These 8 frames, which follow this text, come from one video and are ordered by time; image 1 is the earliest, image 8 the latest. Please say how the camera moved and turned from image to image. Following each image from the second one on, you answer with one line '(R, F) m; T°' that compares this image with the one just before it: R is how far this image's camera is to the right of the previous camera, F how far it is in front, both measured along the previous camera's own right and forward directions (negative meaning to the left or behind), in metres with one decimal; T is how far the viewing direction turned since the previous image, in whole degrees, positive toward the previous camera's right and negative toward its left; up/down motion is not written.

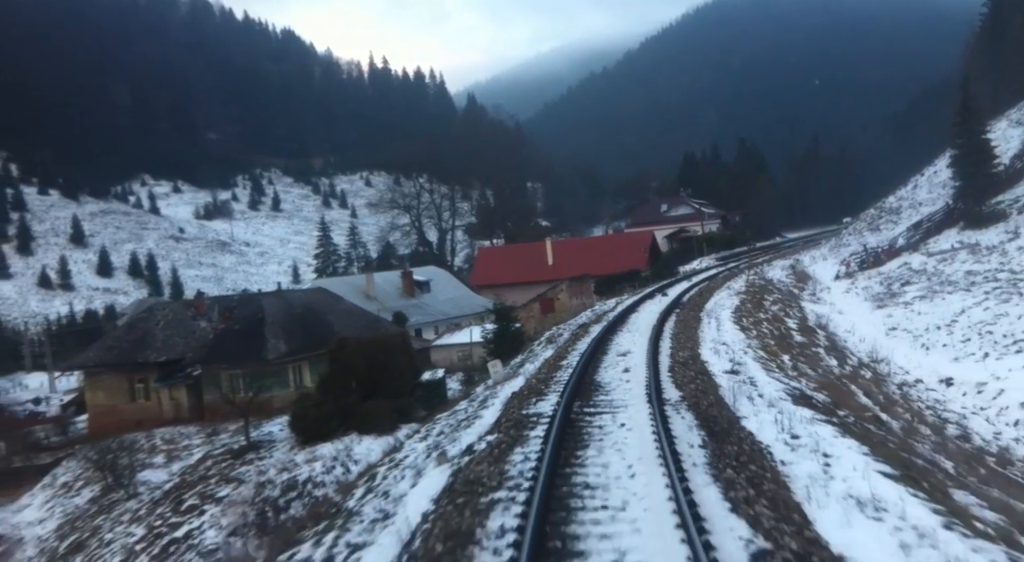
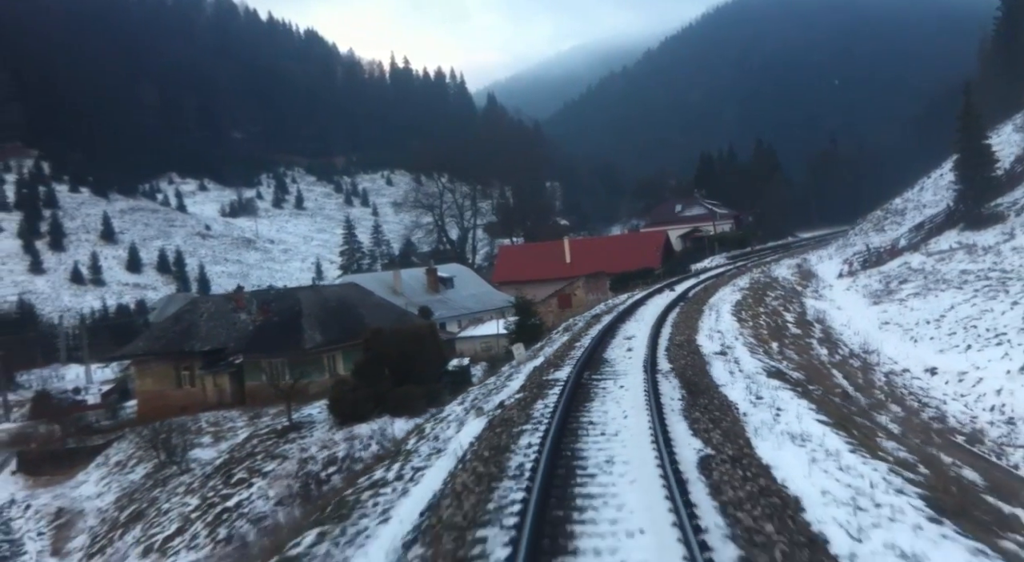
(0.0, -1.6) m; -1°
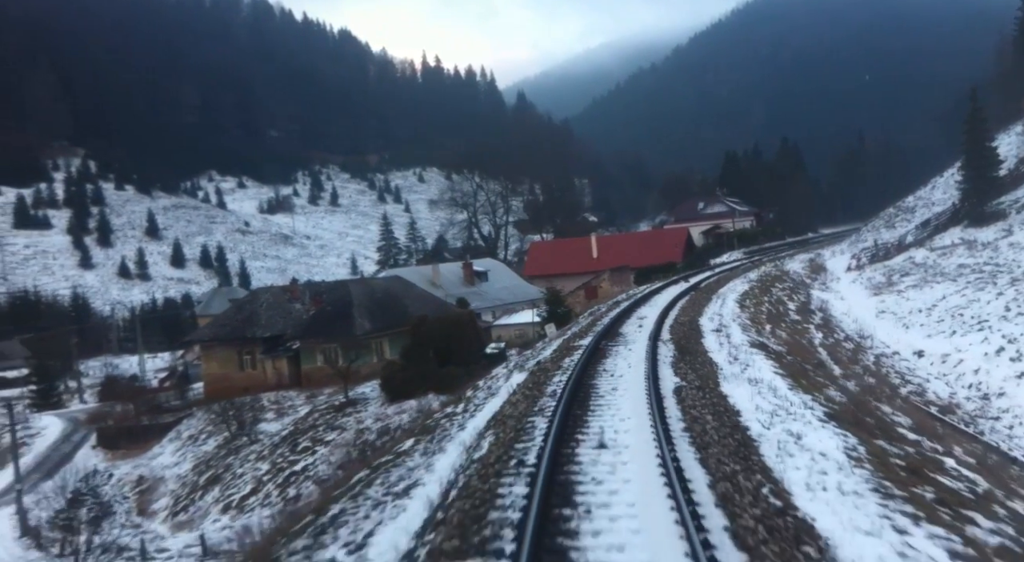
(-0.1, -2.4) m; -2°
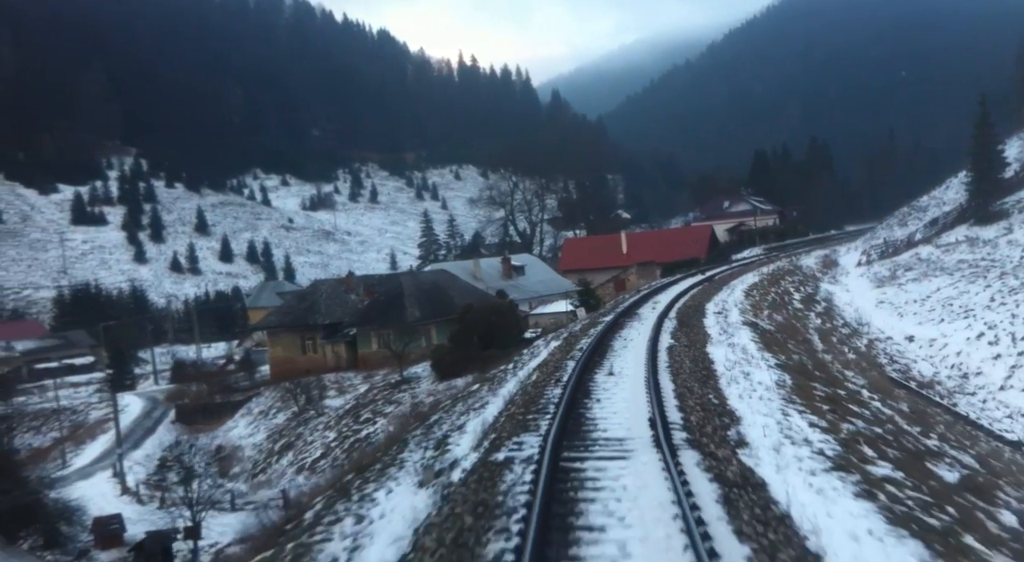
(-0.1, -2.8) m; -2°
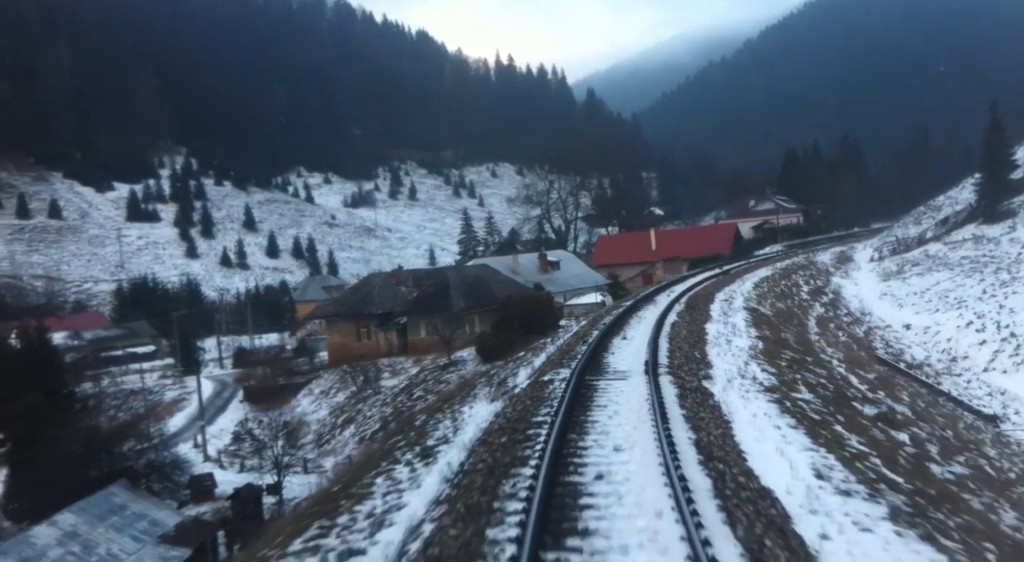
(-0.1, -2.9) m; -2°
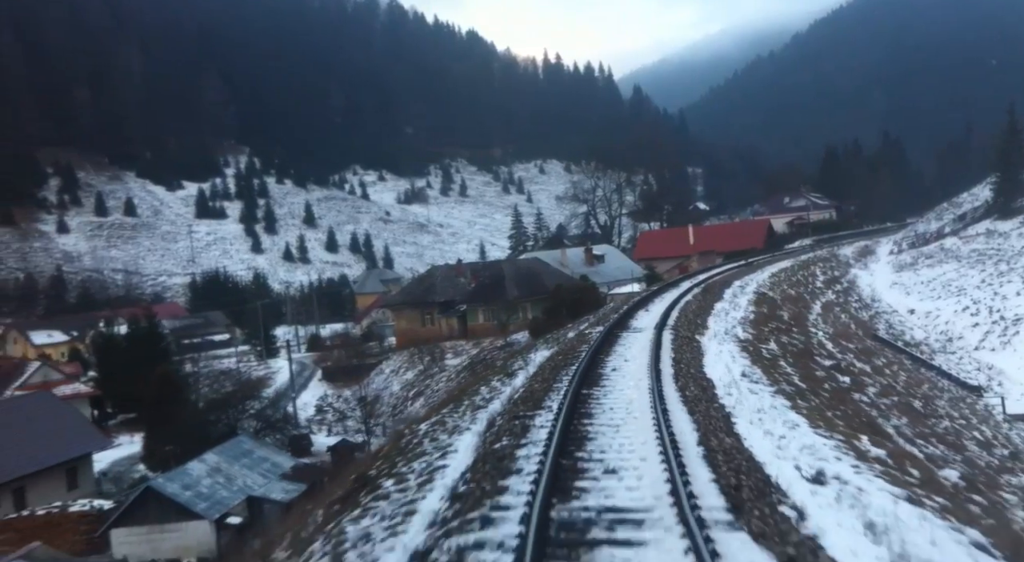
(-0.1, -3.8) m; -3°
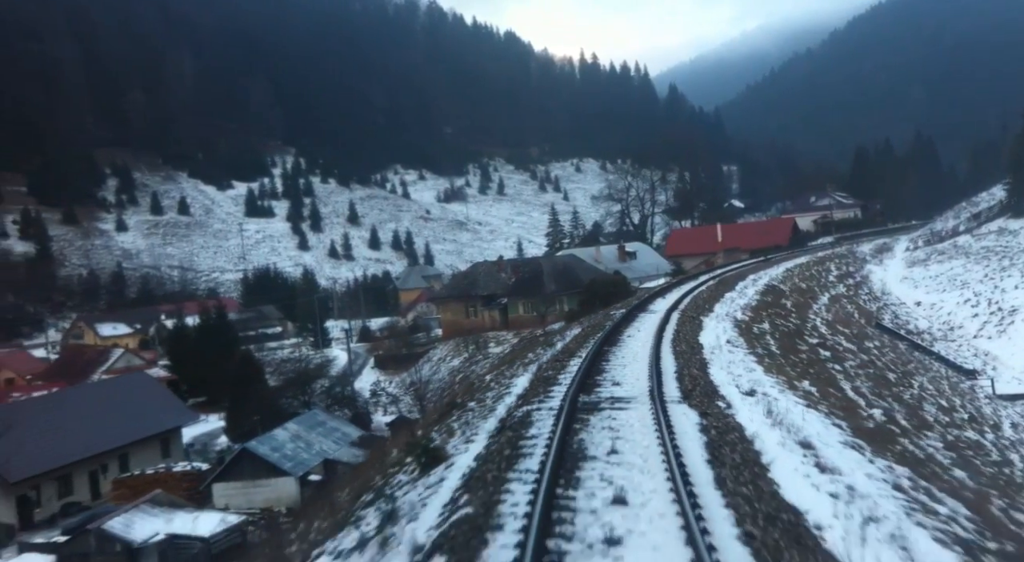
(-0.1, -3.0) m; -2°
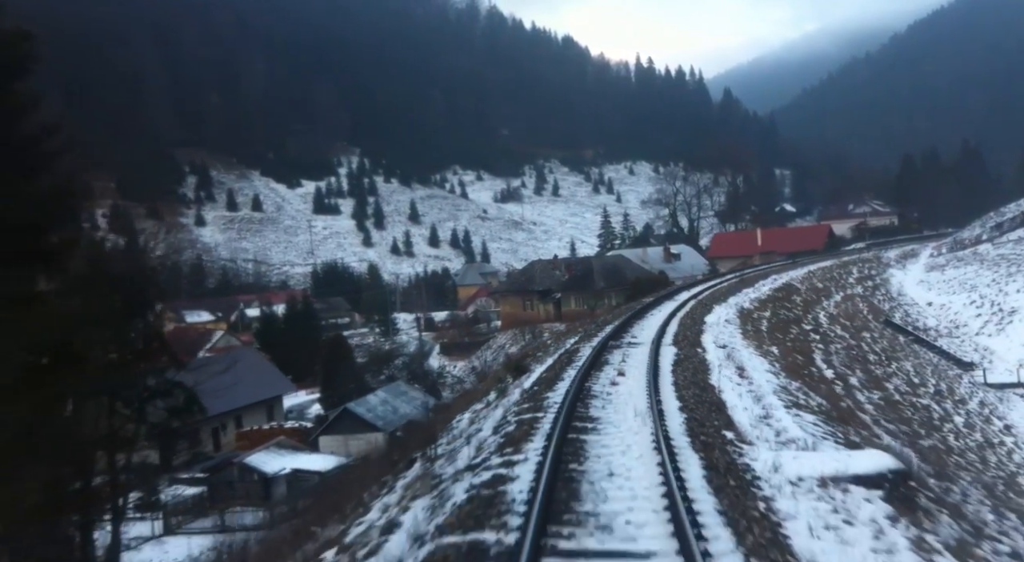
(-0.1, -4.5) m; -4°
